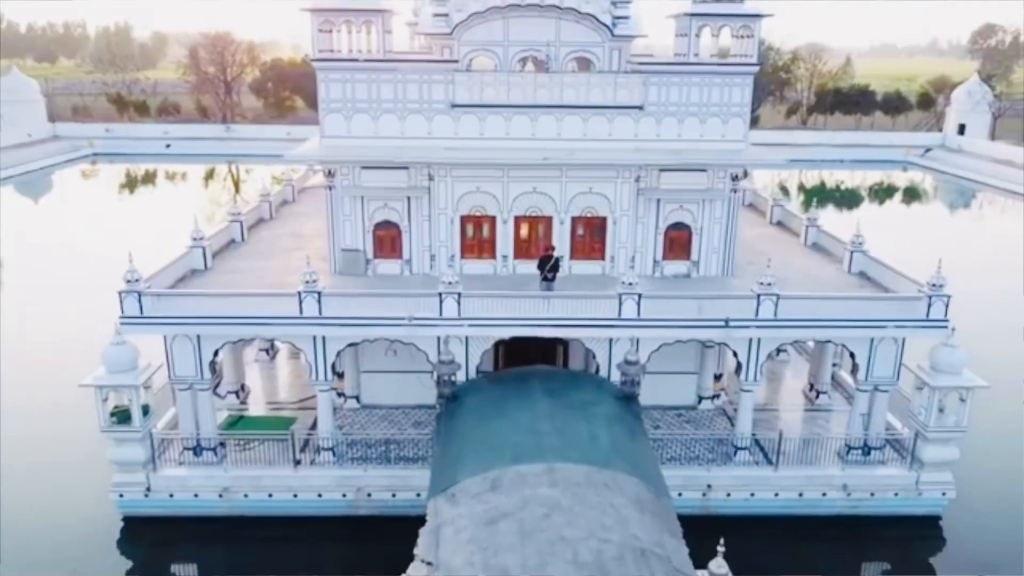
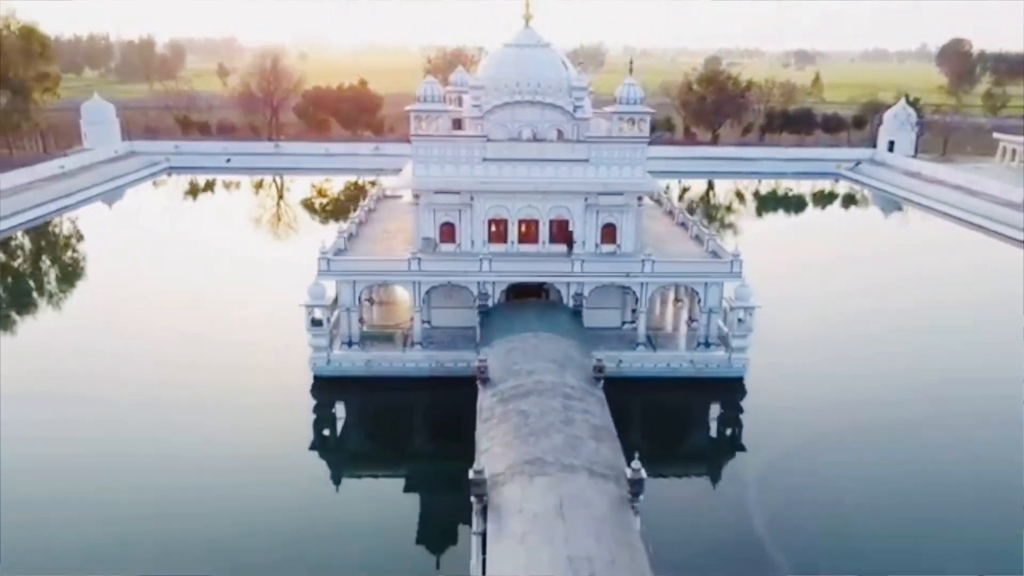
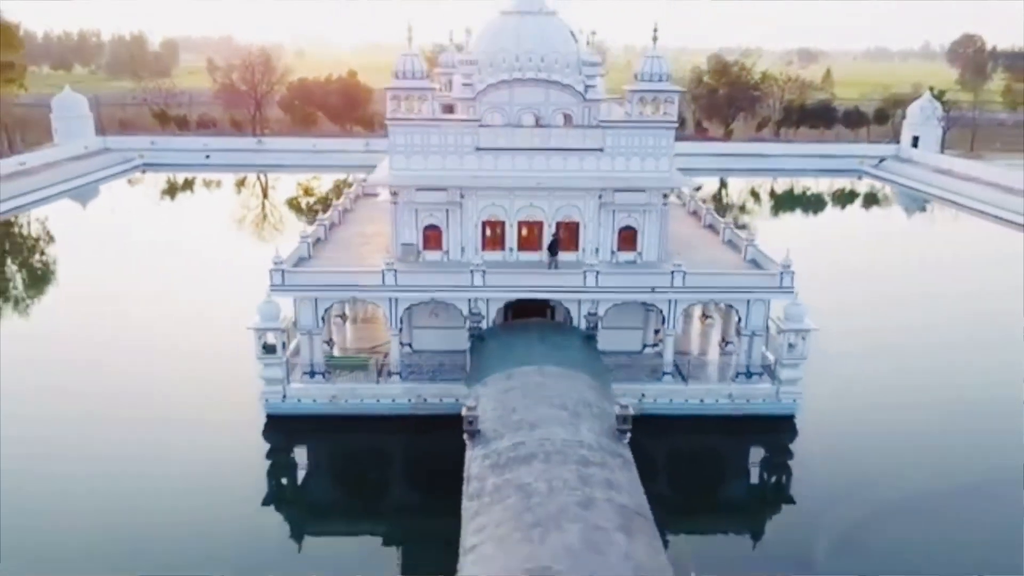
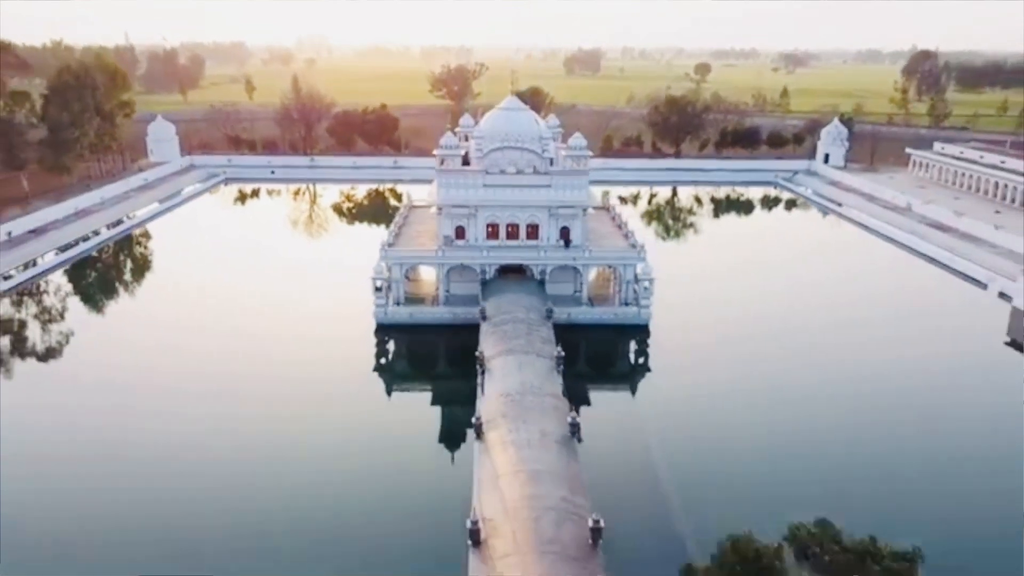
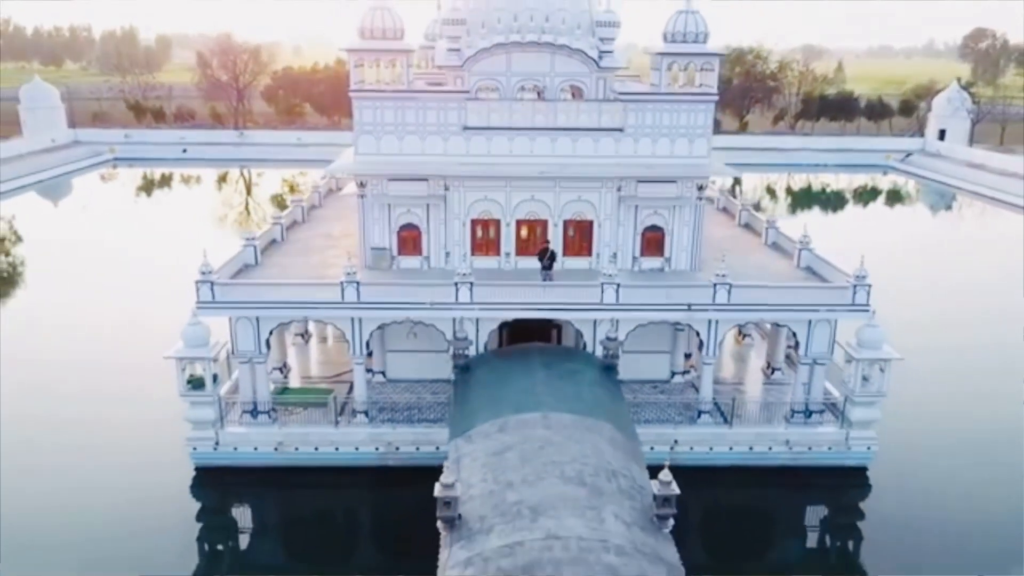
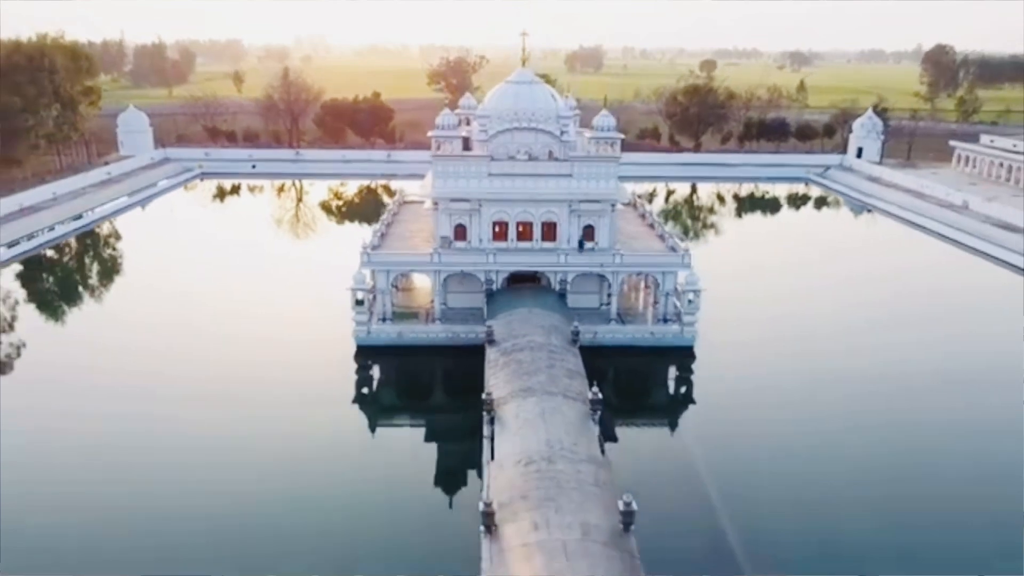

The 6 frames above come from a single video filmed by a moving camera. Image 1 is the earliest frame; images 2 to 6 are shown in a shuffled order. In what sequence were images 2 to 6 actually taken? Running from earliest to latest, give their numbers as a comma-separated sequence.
5, 3, 2, 6, 4
